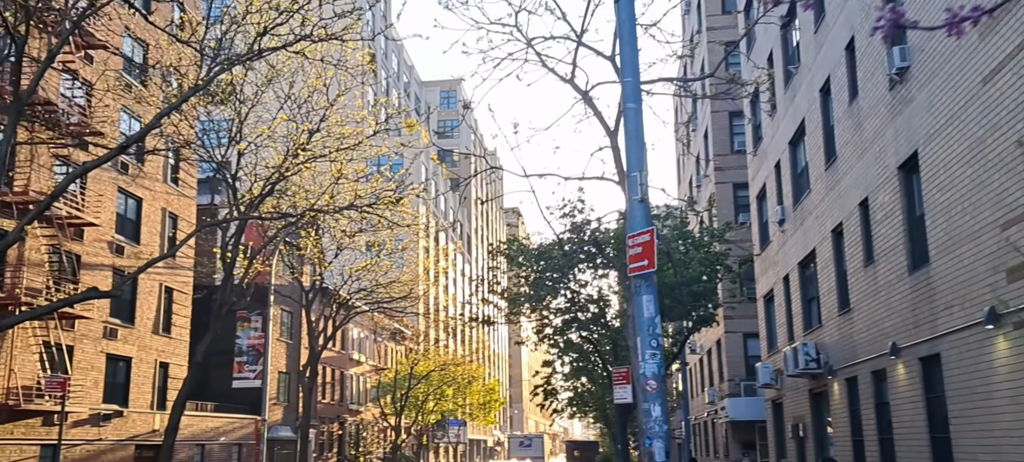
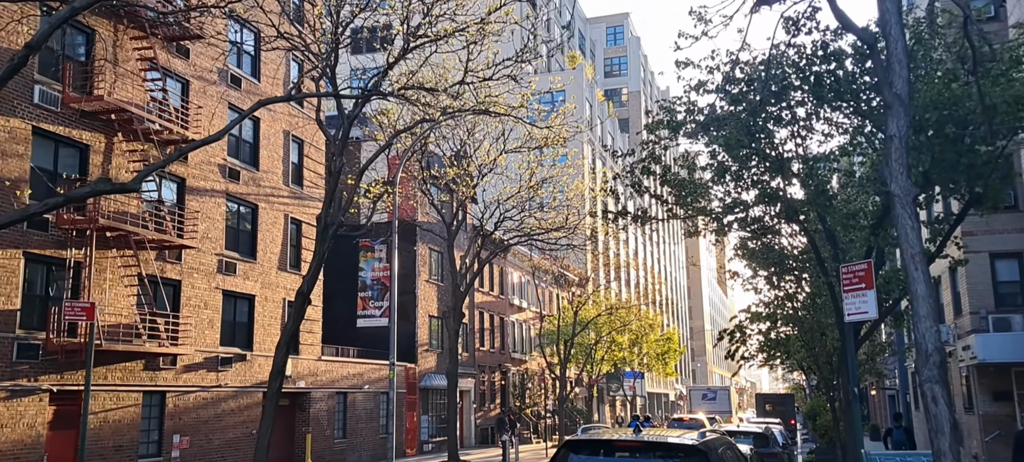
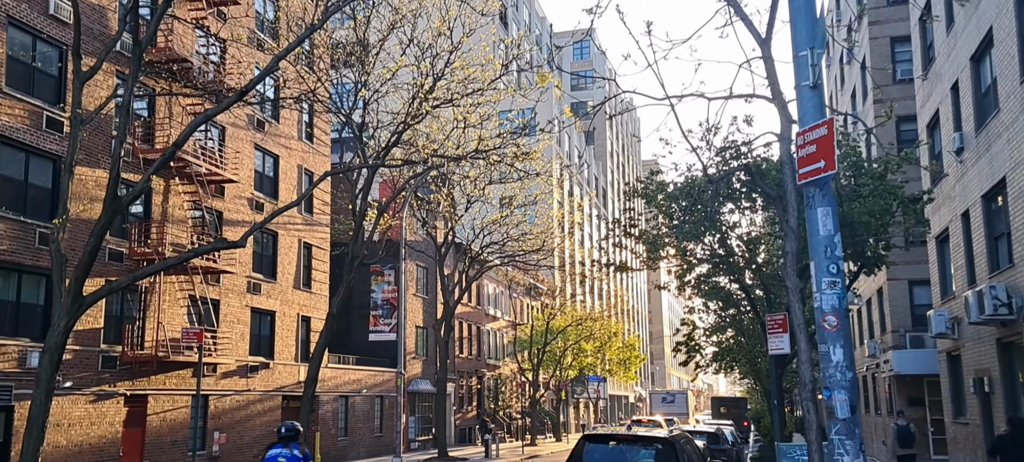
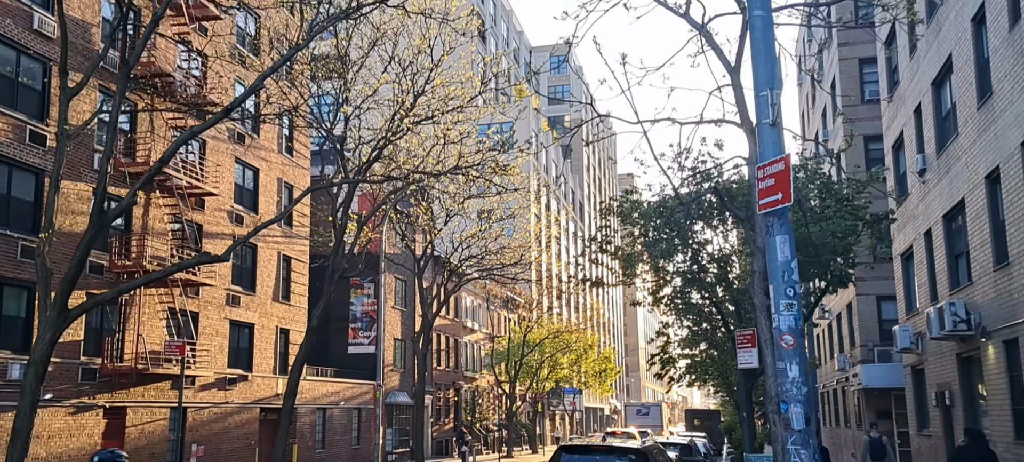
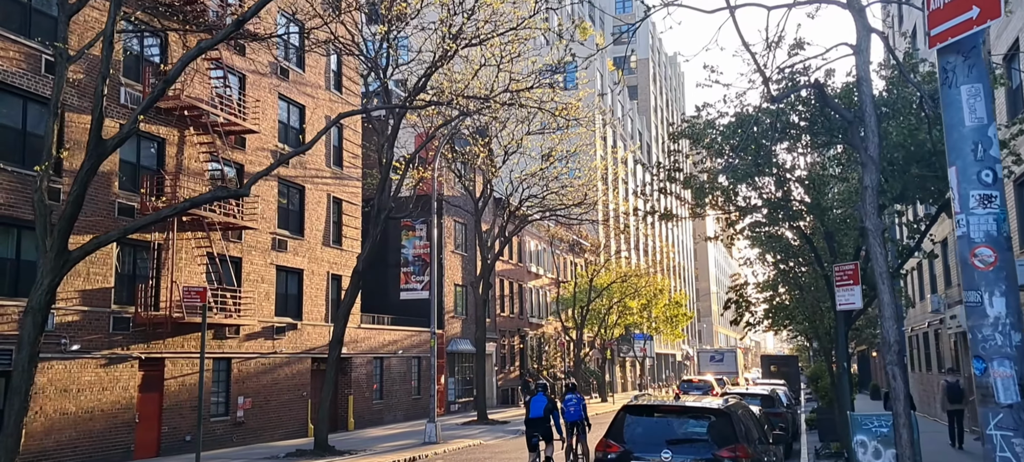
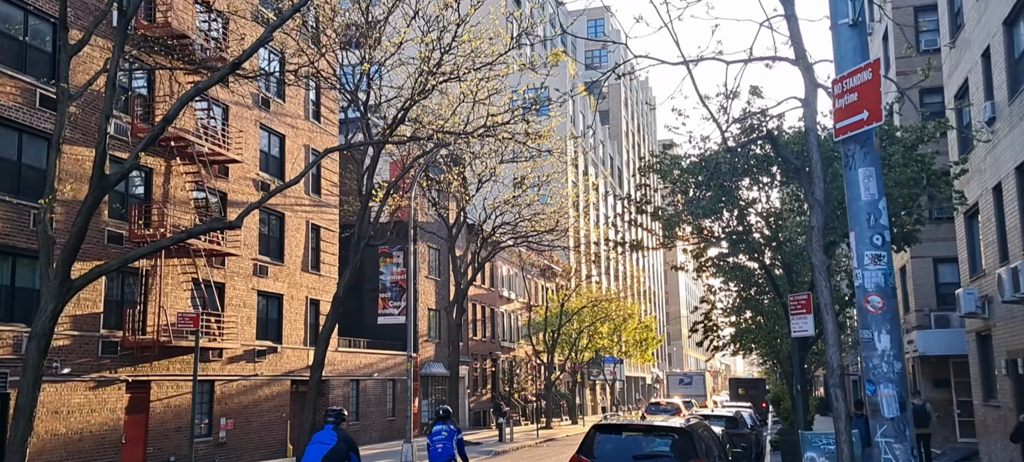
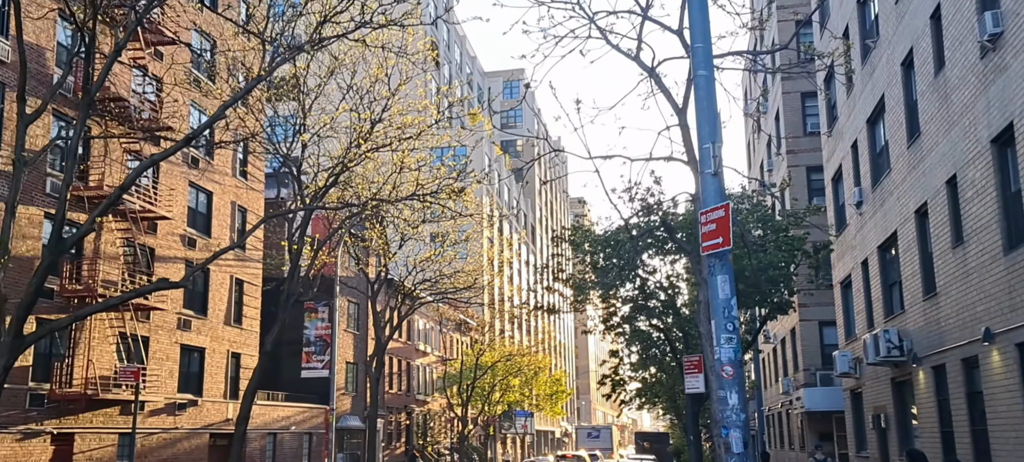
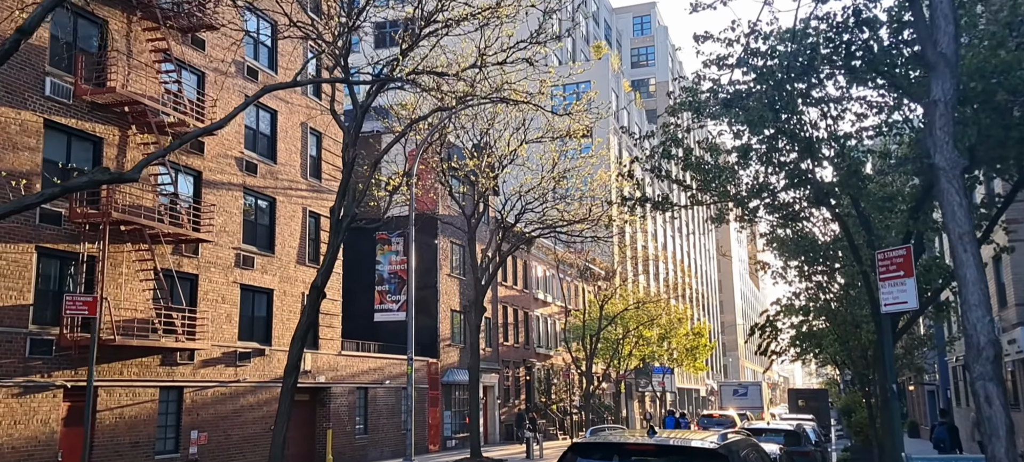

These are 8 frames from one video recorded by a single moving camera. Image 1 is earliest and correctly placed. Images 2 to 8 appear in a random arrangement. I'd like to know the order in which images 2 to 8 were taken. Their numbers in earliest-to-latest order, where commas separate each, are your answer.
7, 4, 3, 6, 5, 2, 8
